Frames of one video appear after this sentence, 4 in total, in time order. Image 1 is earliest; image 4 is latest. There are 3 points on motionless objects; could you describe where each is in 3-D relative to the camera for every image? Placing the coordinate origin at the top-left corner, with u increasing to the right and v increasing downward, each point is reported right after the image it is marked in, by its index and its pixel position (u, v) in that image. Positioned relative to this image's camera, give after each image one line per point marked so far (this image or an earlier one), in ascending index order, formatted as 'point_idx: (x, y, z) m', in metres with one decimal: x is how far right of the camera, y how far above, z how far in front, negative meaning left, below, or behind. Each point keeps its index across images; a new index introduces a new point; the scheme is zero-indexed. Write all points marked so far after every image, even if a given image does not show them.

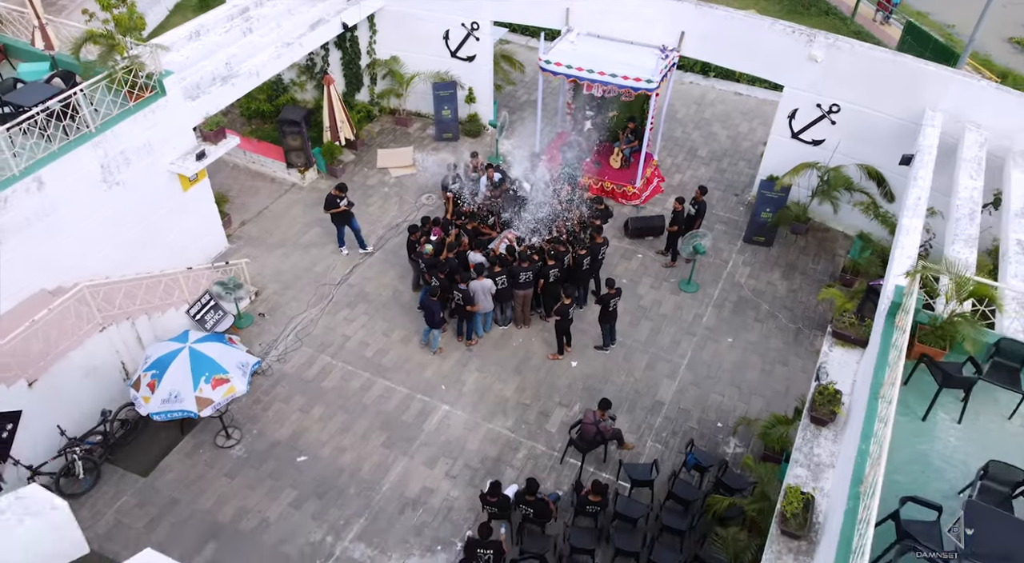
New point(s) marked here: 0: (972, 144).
0: (+6.7, +2.0, +10.1) m
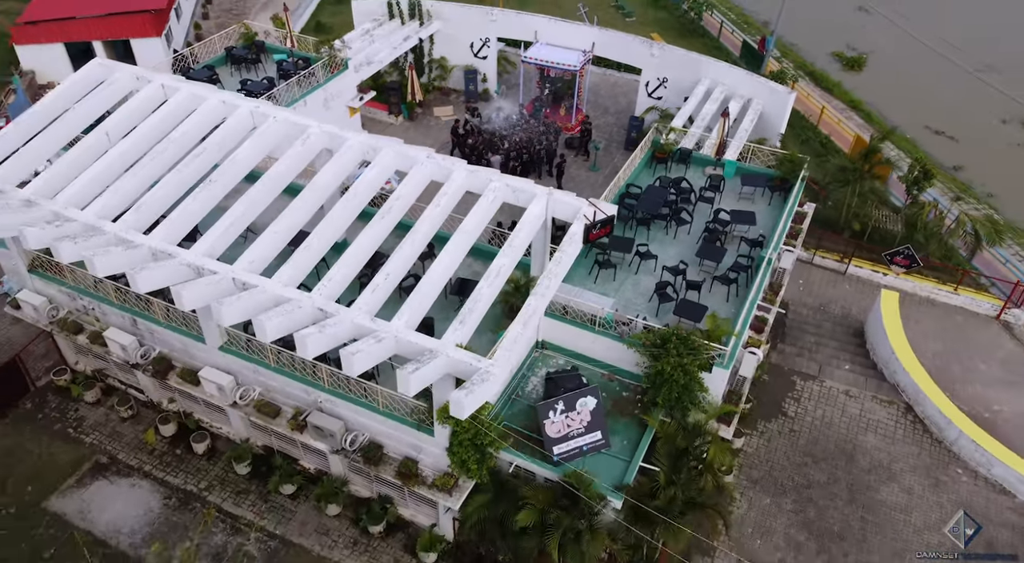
0: (+6.5, +6.0, +22.1) m
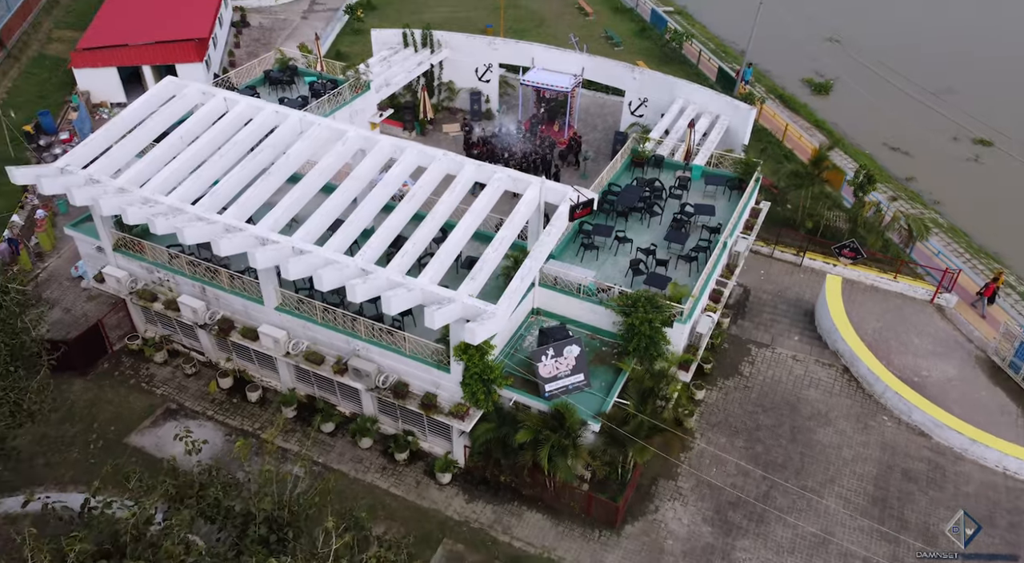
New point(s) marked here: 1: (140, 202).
0: (+6.5, +6.3, +25.5) m
1: (-8.7, +1.9, +16.3) m
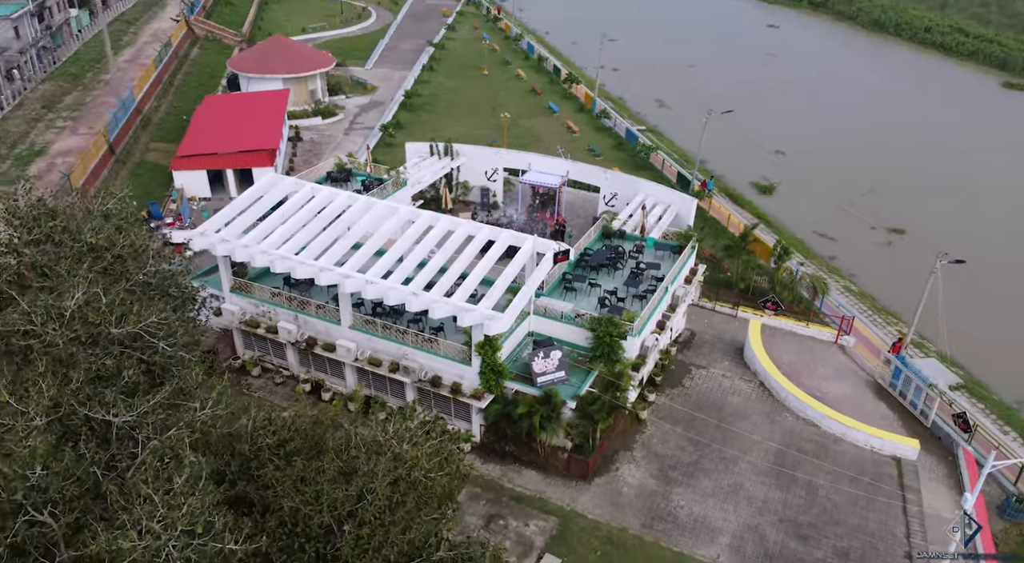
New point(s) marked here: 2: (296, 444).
0: (+6.6, +3.9, +33.5) m
1: (-8.6, +0.9, +23.7) m
2: (-4.4, -3.3, +14.3) m
